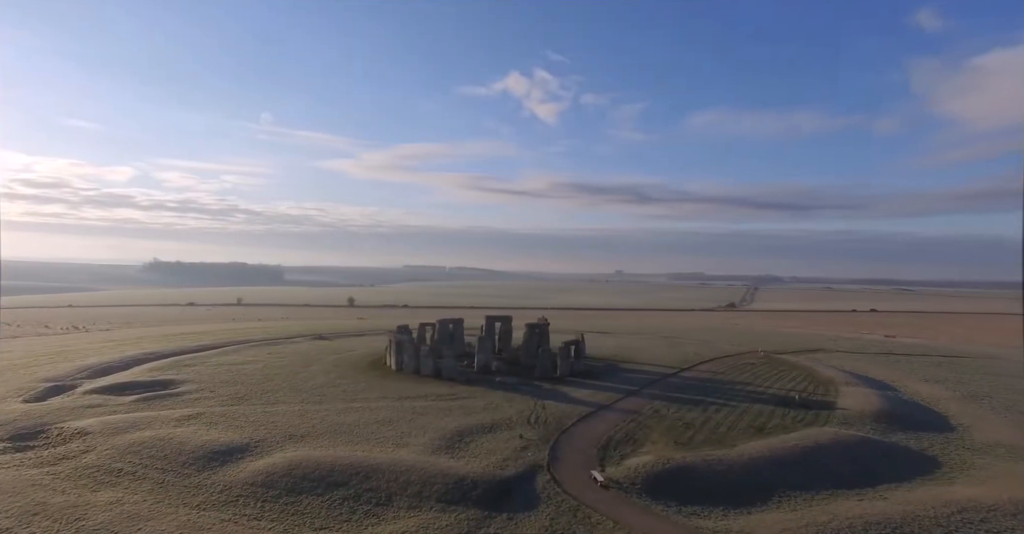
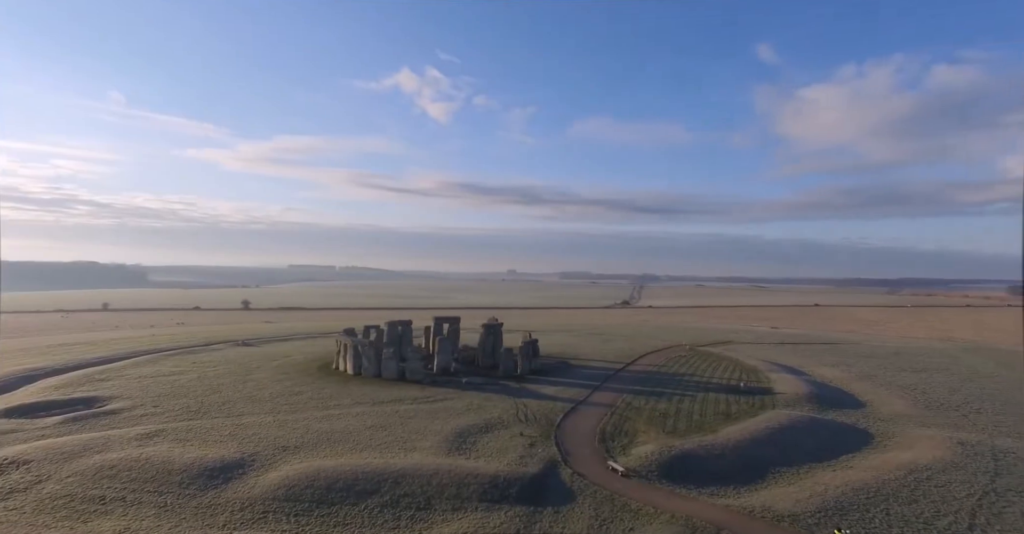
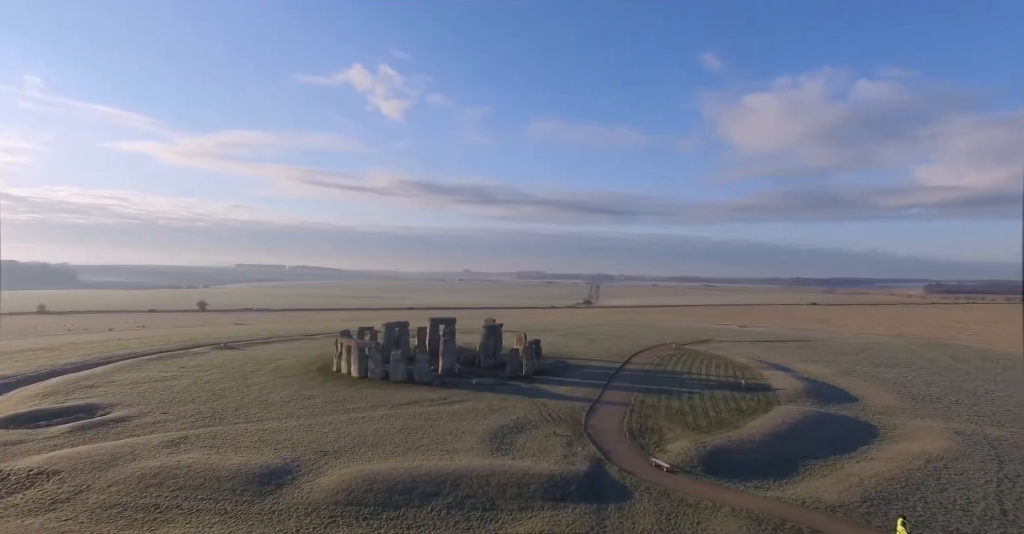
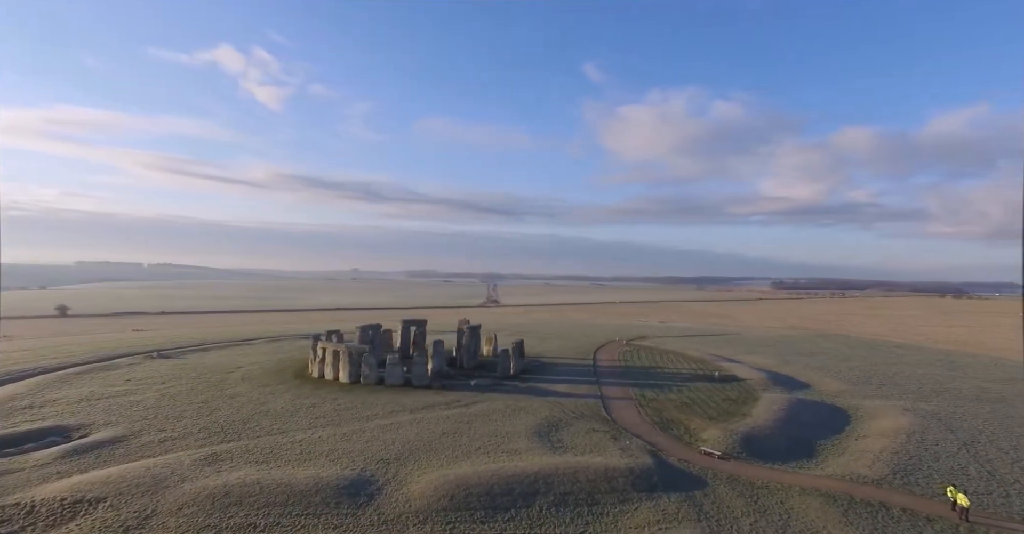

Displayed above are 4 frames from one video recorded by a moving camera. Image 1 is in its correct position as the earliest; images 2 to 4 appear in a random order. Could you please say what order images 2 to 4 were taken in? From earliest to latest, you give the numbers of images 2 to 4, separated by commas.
2, 3, 4
